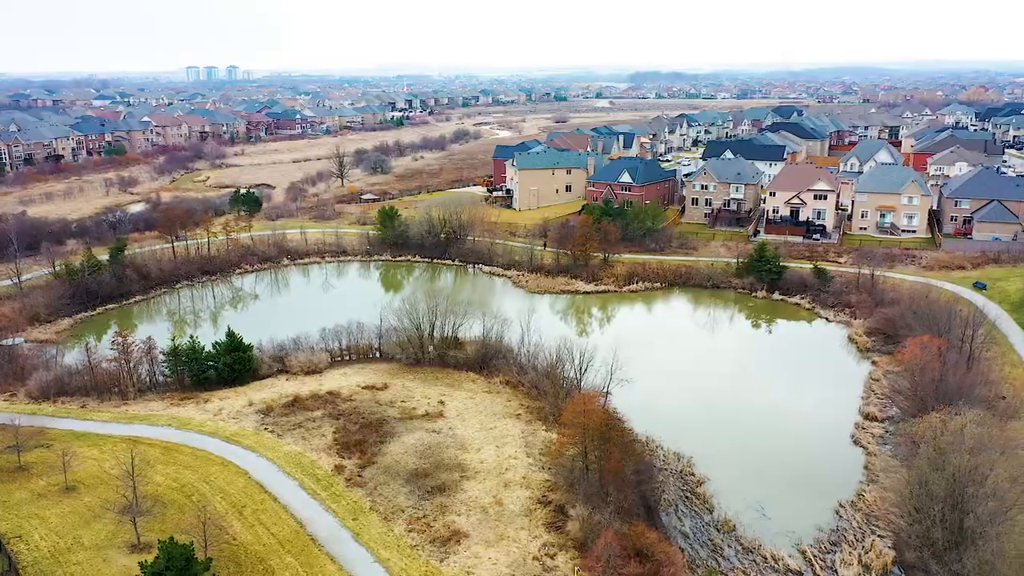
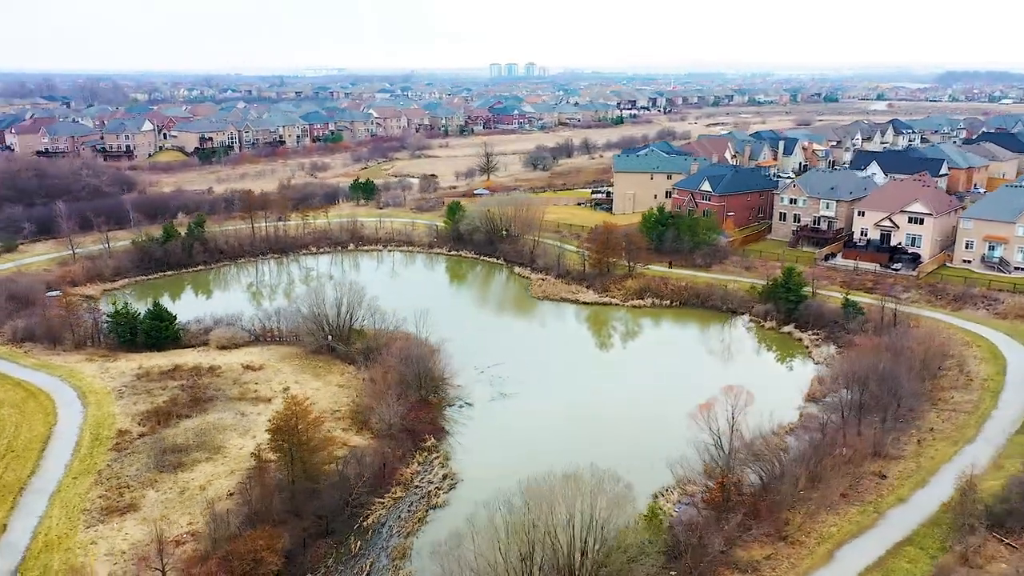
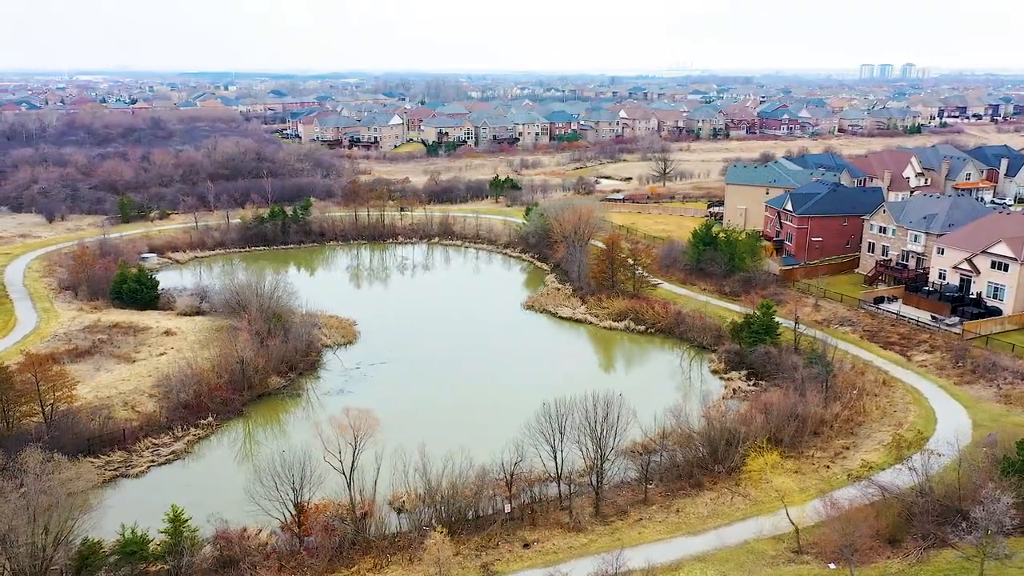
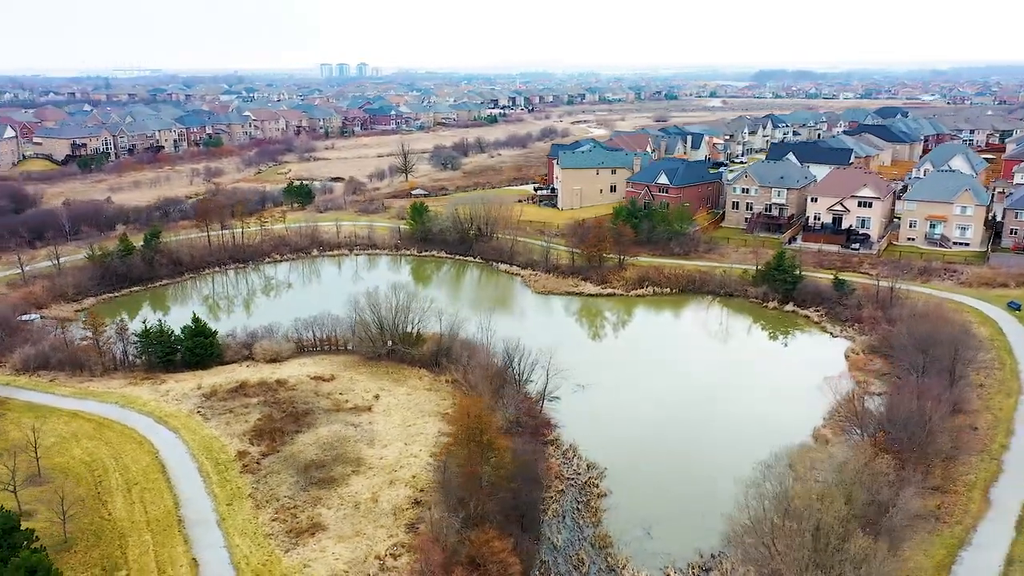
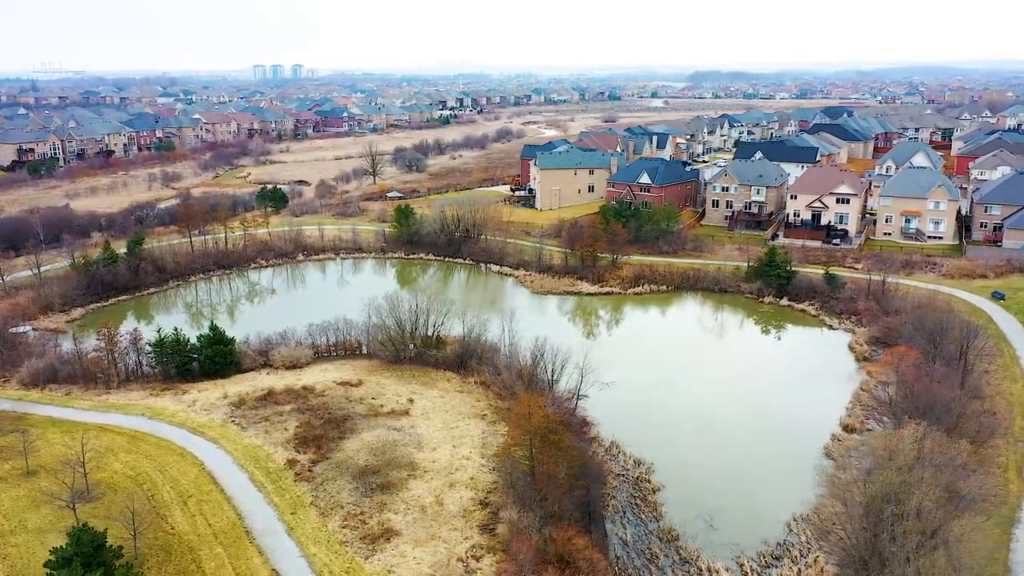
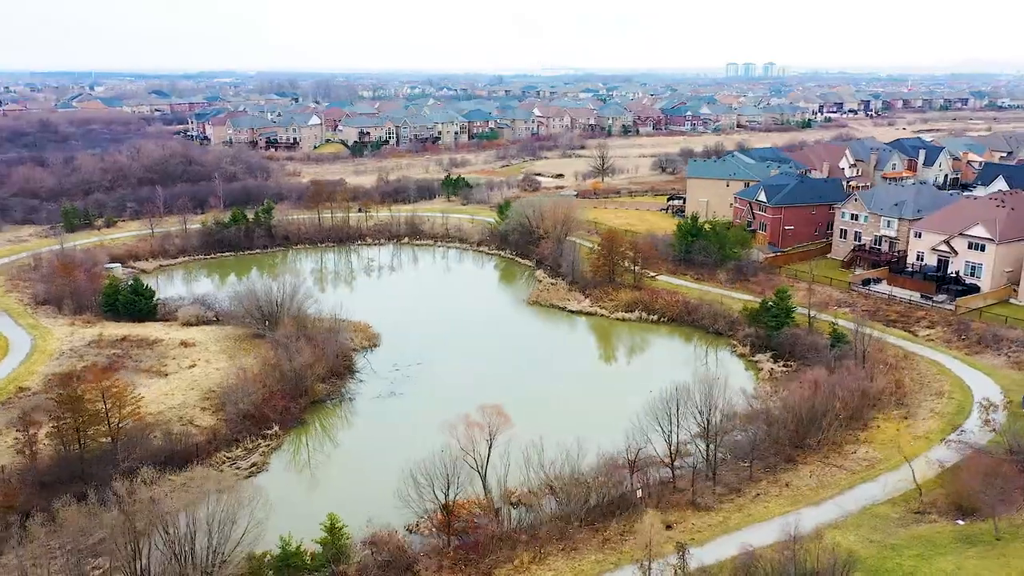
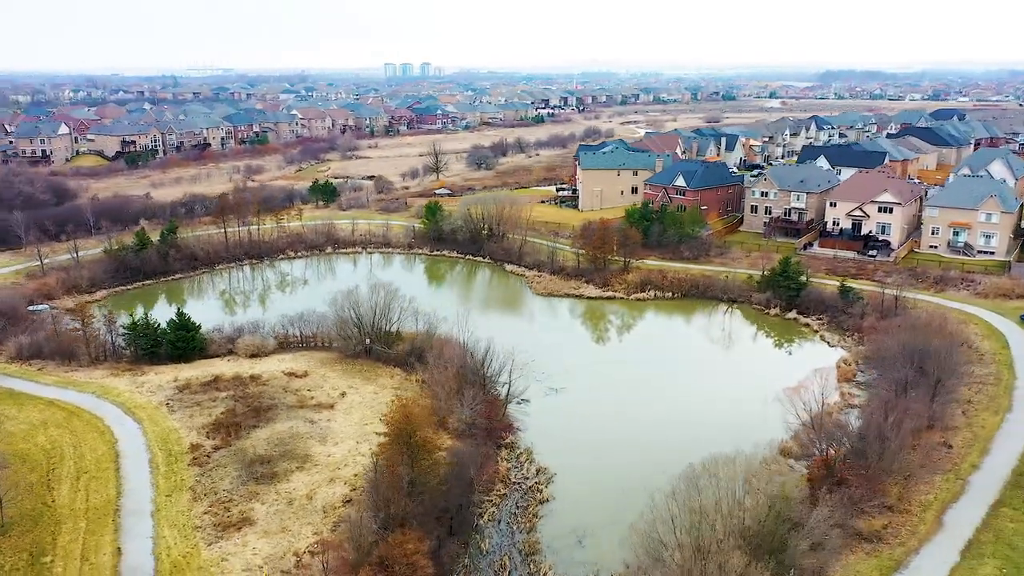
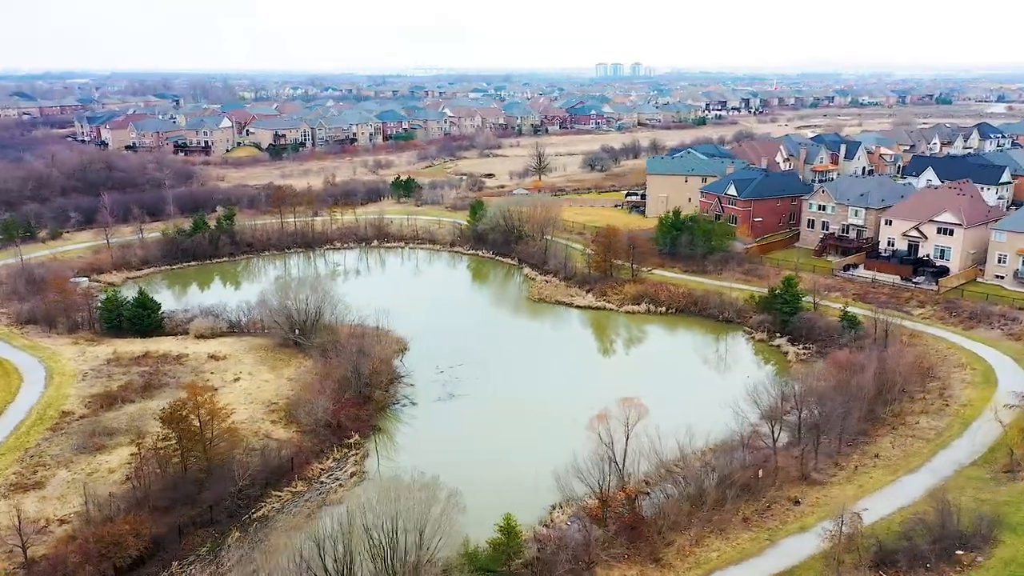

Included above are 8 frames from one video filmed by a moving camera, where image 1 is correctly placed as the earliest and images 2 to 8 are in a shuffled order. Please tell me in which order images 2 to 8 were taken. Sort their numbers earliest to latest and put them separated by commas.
5, 4, 7, 2, 8, 6, 3
